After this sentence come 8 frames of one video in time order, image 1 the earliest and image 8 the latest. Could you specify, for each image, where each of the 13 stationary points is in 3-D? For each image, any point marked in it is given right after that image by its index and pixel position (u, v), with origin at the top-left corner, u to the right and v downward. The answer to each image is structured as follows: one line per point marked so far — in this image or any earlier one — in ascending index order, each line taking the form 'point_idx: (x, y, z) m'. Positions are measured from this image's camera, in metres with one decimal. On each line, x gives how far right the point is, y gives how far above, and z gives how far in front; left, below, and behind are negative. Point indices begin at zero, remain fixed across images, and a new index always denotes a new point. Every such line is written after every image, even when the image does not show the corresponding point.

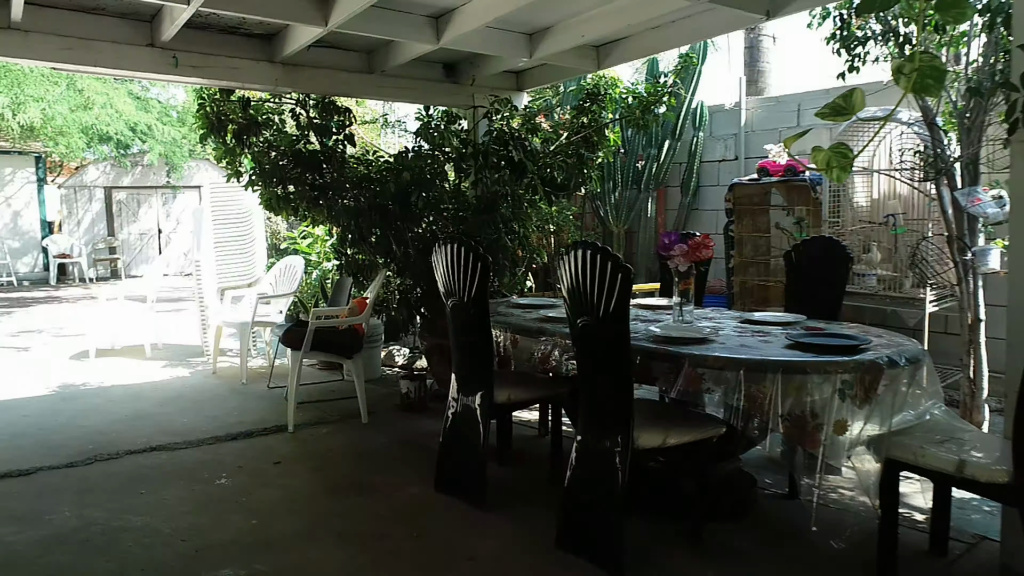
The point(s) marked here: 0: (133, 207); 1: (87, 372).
0: (-7.5, +1.6, +14.4) m
1: (-3.5, -0.7, +6.1) m
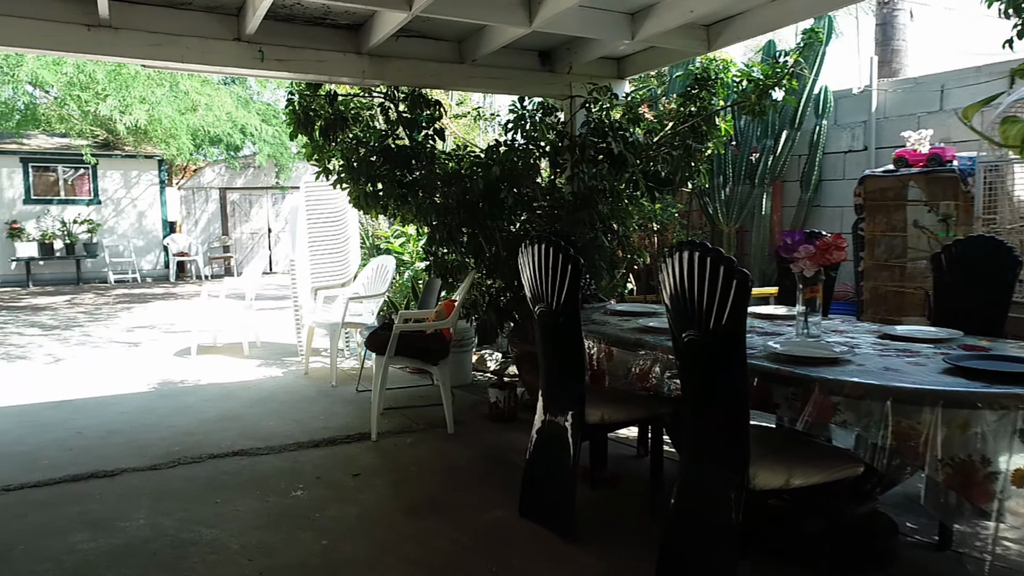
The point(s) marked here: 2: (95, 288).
0: (-5.5, +1.6, +15.0) m
1: (-2.8, -0.7, +6.2) m
2: (-7.2, 0.0, +12.7) m
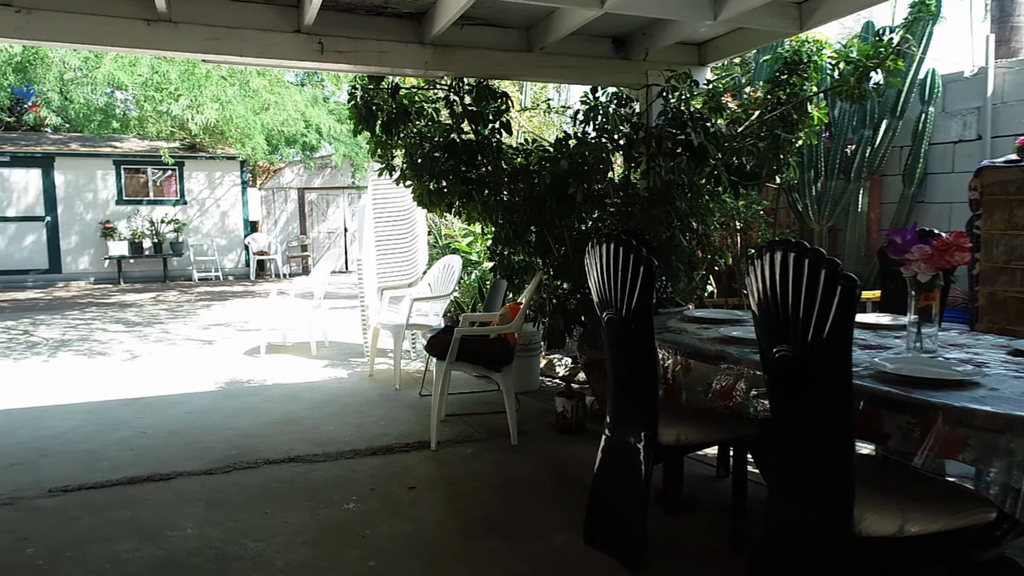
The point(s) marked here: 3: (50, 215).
0: (-3.9, +1.7, +15.2) m
1: (-2.2, -0.7, +6.2) m
2: (-6.0, 0.0, +13.2) m
3: (-8.4, +1.3, +13.3) m
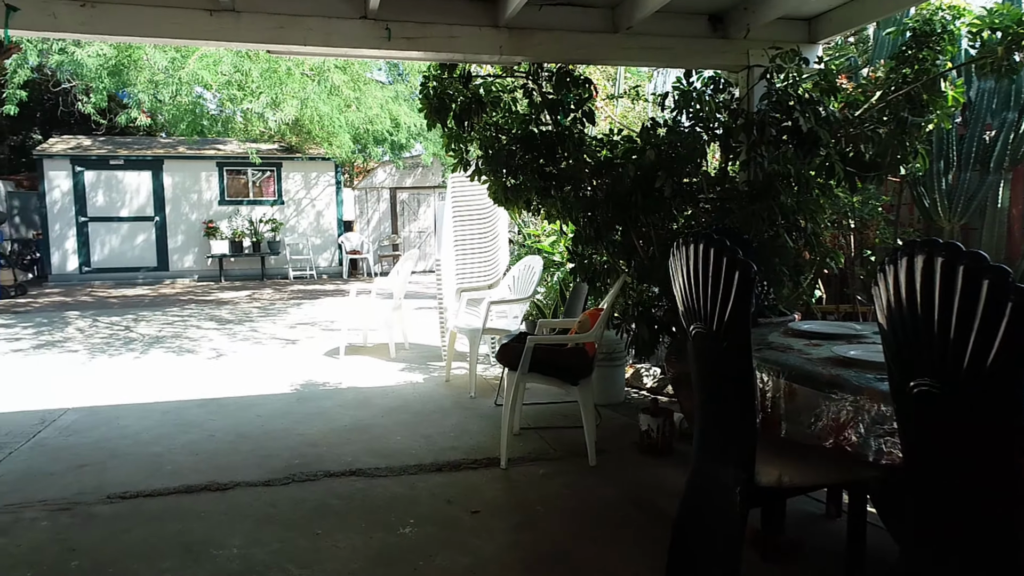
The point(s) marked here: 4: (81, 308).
0: (-2.0, +1.7, +15.2) m
1: (-1.5, -0.7, +6.0) m
2: (-4.3, +0.1, +13.5) m
3: (-6.7, +1.4, +13.9) m
4: (-6.2, -0.3, +10.5) m
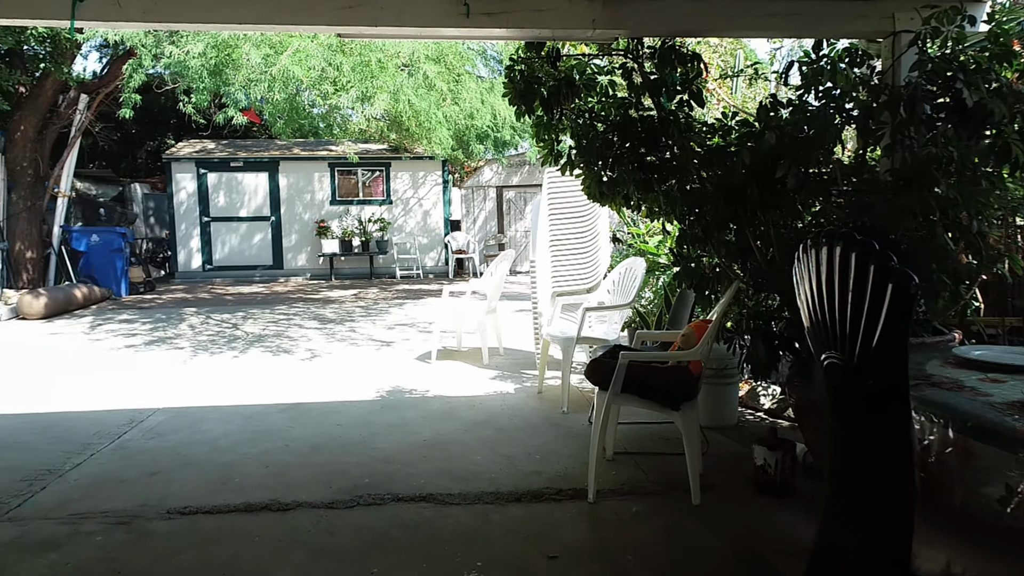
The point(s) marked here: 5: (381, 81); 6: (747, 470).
0: (+0.2, +1.7, +14.9) m
1: (-0.7, -0.7, +5.8) m
2: (-2.4, +0.1, +13.5) m
3: (-4.6, +1.4, +14.3) m
4: (-4.7, -0.3, +10.9) m
5: (-1.3, +2.1, +7.2) m
6: (+1.1, -0.9, +3.5) m
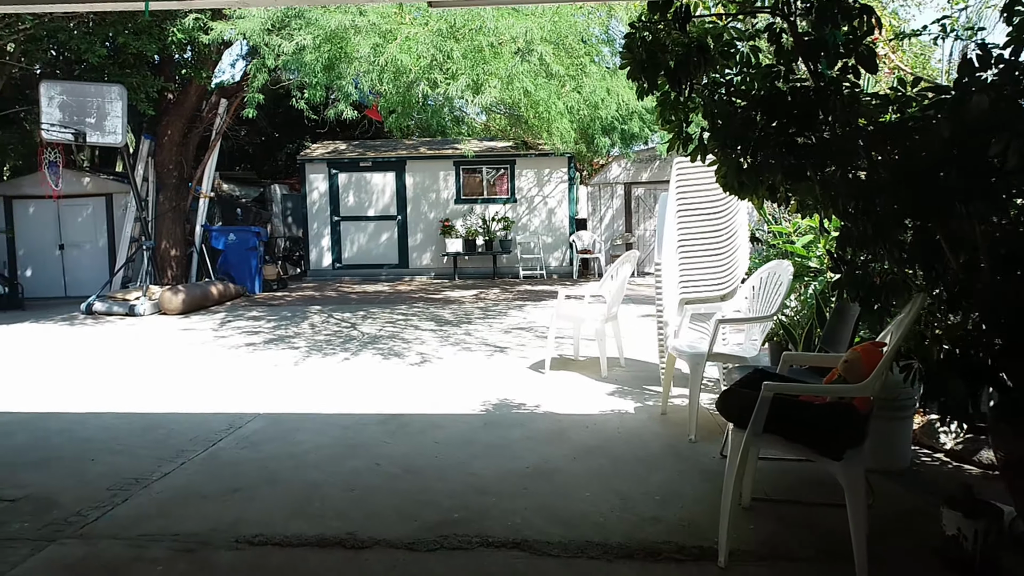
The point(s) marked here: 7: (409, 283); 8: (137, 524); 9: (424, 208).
0: (+2.7, +1.6, +14.1) m
1: (+0.1, -0.7, +5.3) m
2: (-0.1, +0.1, +13.2) m
3: (-2.2, +1.5, +14.4) m
4: (-2.8, -0.2, +11.1) m
5: (-0.1, +2.0, +6.8) m
6: (+1.5, -0.9, +2.7) m
7: (-1.9, +0.1, +13.5) m
8: (-1.6, -1.0, +3.1) m
9: (-1.7, +1.6, +14.4) m
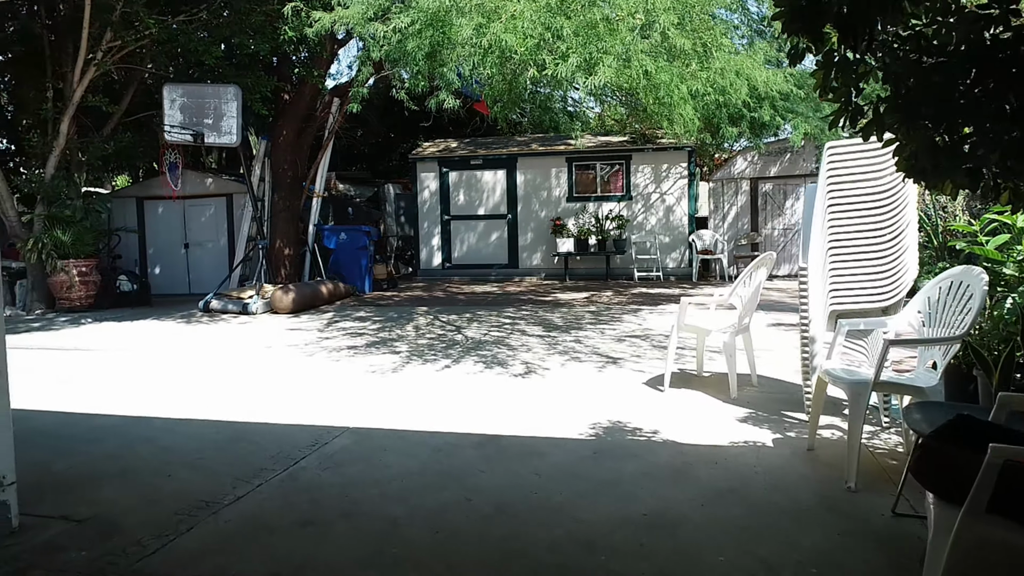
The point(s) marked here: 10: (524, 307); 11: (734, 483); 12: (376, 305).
0: (+4.7, +1.6, +13.0) m
1: (+0.9, -0.8, +4.6) m
2: (+1.8, +0.1, +12.5) m
3: (0.0, +1.4, +14.0) m
4: (-1.2, -0.2, +10.8) m
5: (+0.8, +2.0, +6.2) m
6: (+1.9, -1.0, +1.9) m
7: (+0.1, +0.1, +13.1) m
8: (-1.2, -1.0, +2.7) m
9: (+0.4, +1.5, +13.9) m
10: (+0.2, -0.3, +10.1) m
11: (+1.0, -0.9, +3.4) m
12: (-2.0, -0.3, +10.8) m
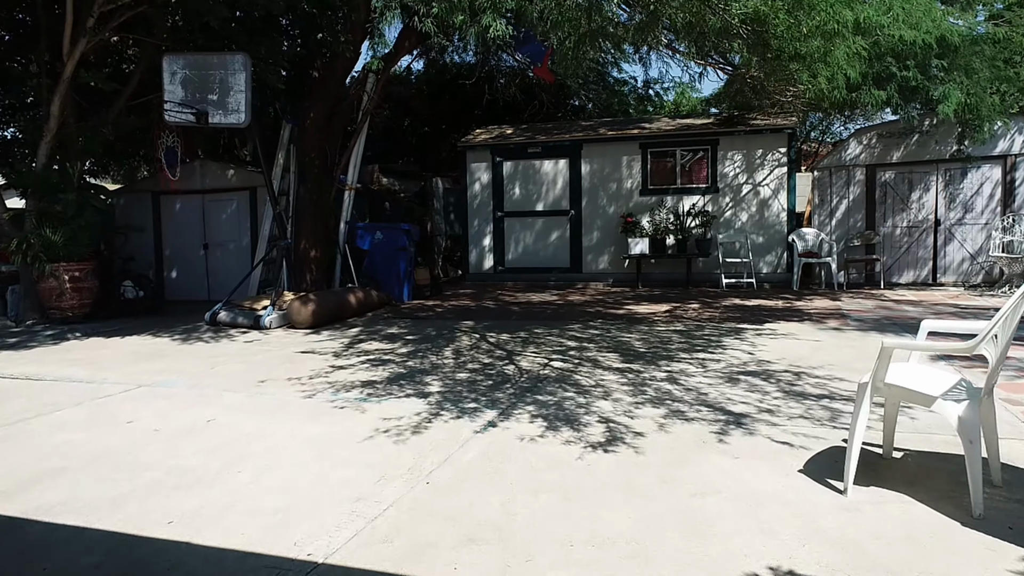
0: (+5.7, +1.4, +10.7) m
1: (+1.2, -0.9, +2.6) m
2: (+2.7, -0.1, +10.4) m
3: (+1.0, +1.3, +12.0) m
4: (-0.4, -0.4, +8.9) m
5: (+1.3, +1.9, +4.2) m
6: (+2.0, -1.1, -0.2) m
7: (+1.1, -0.1, +11.1) m
8: (-1.0, -1.1, +0.9) m
9: (+1.5, +1.4, +11.9) m
10: (+0.9, -0.4, +8.2) m
11: (+1.2, -1.0, +1.4) m
12: (-1.2, -0.4, +9.1) m
